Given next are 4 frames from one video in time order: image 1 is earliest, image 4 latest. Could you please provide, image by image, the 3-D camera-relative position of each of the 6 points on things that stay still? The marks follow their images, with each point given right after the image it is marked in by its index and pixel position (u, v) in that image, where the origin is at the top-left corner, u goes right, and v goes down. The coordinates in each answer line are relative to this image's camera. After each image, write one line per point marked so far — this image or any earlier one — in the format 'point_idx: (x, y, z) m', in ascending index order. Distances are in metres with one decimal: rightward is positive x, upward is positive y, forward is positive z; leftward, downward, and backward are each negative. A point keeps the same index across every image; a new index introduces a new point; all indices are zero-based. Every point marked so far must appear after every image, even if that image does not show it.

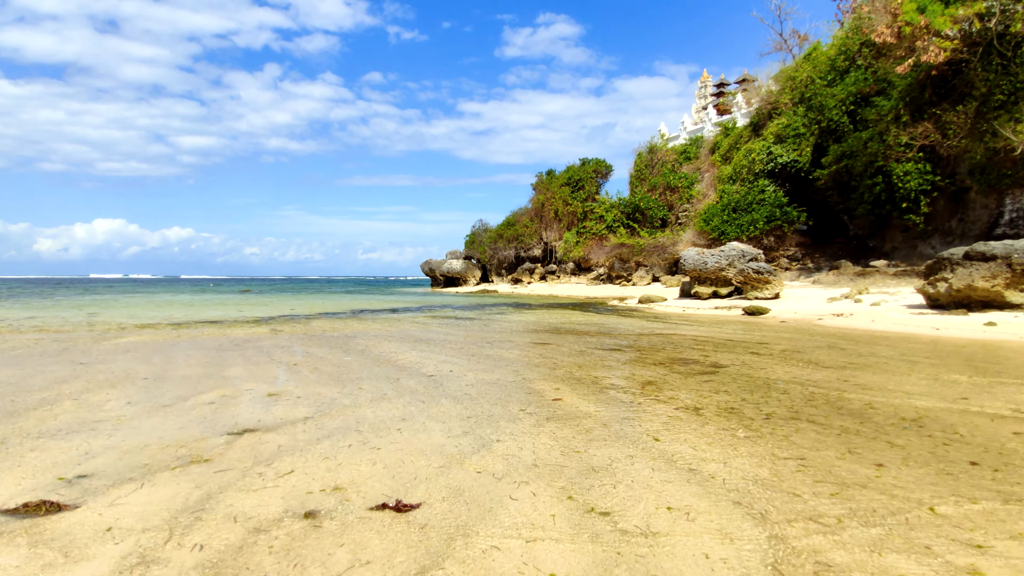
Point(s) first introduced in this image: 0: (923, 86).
0: (+12.7, +6.3, +17.8) m
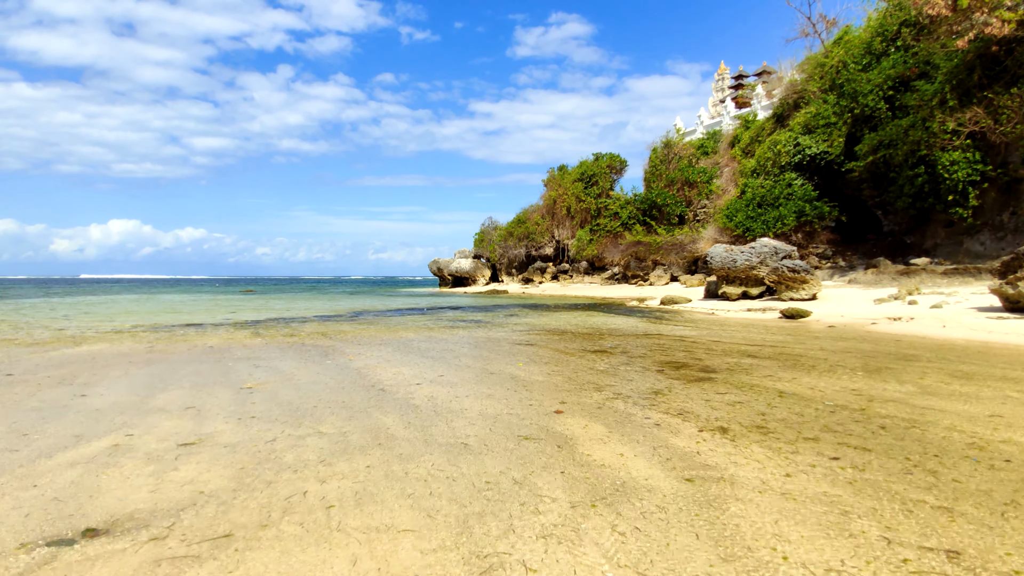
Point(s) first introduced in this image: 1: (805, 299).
0: (+13.0, +6.3, +16.3) m
1: (+7.1, -0.3, +13.8) m
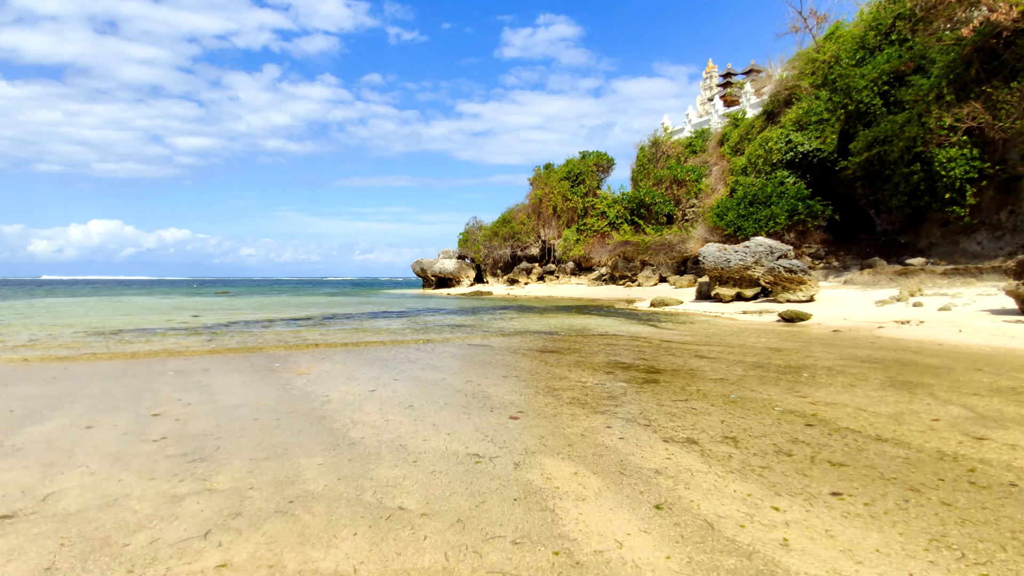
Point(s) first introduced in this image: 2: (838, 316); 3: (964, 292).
0: (+12.6, +6.2, +15.8) m
1: (+6.6, -0.3, +13.2) m
2: (+6.1, -0.5, +10.8) m
3: (+9.0, -0.1, +11.4) m
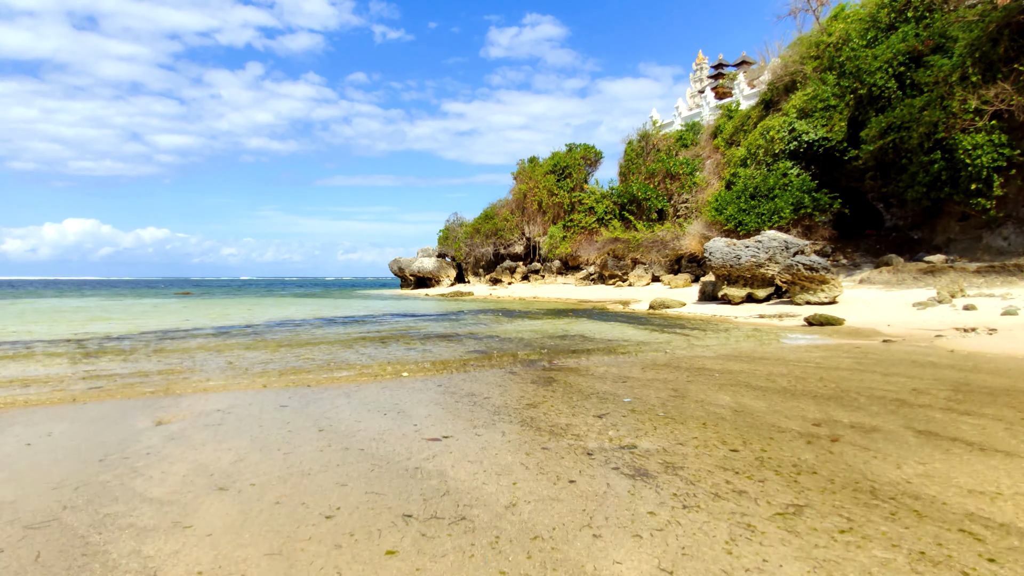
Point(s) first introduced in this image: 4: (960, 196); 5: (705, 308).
0: (+12.1, +6.2, +14.3) m
1: (+6.2, -0.3, +11.5) m
2: (+5.8, -0.5, +9.1) m
3: (+8.6, -0.1, +9.8) m
4: (+12.0, +2.5, +15.4) m
5: (+4.4, -0.5, +13.4) m
